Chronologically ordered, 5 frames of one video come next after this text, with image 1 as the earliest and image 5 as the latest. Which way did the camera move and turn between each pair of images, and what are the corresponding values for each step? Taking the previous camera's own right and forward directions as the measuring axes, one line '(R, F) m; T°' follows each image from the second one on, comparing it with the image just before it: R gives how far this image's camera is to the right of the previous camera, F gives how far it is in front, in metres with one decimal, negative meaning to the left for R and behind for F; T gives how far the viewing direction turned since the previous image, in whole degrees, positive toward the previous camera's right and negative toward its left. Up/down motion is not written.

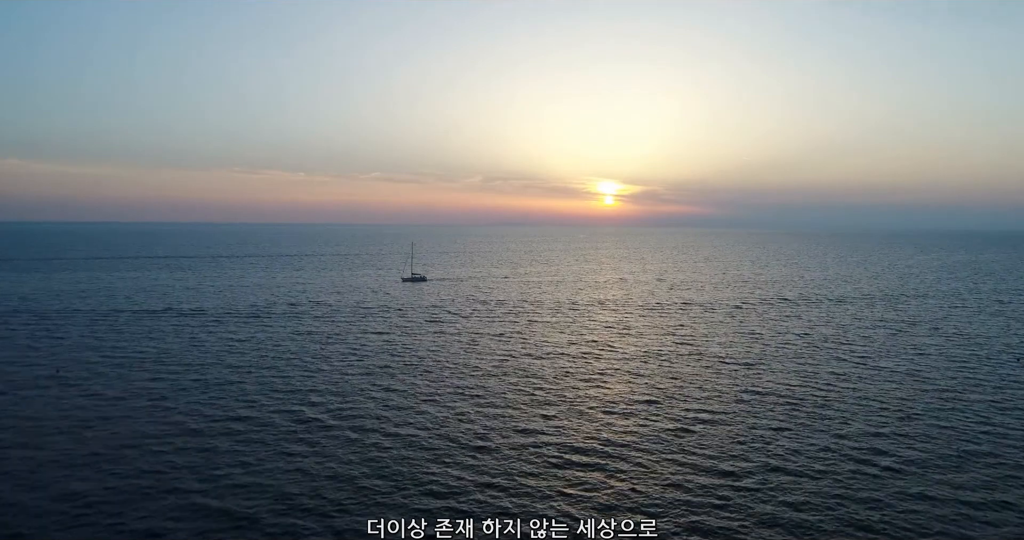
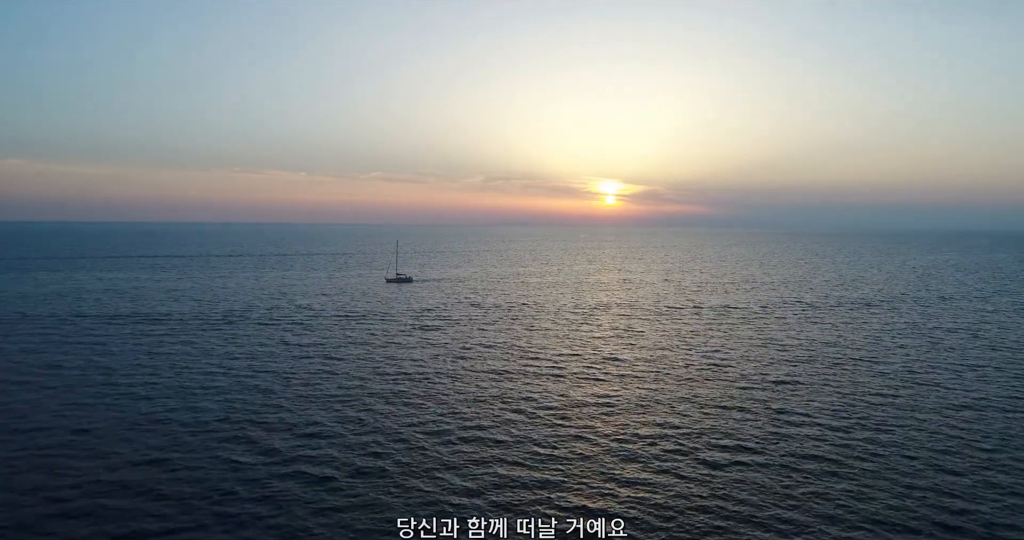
(+0.5, +6.8) m; 0°
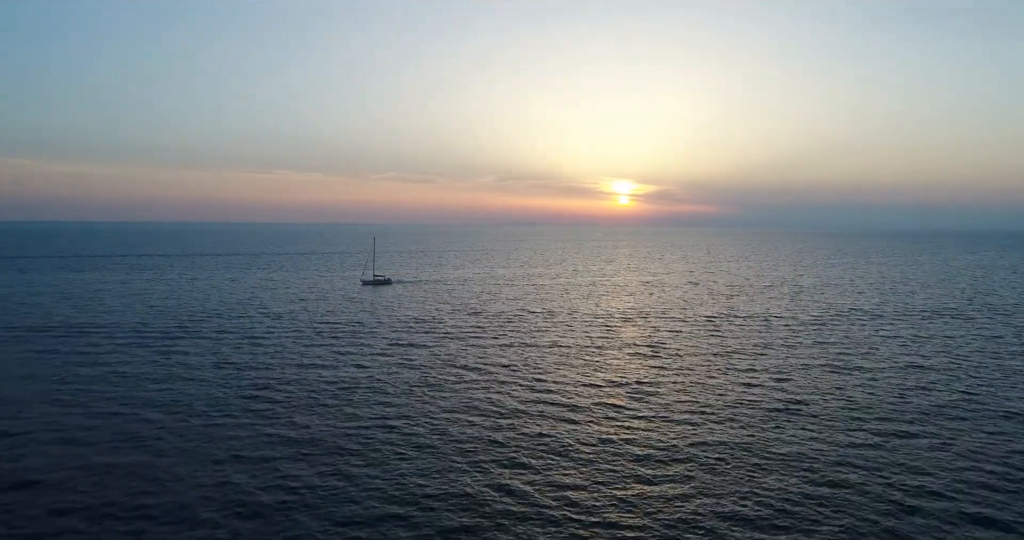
(+0.9, +13.2) m; -1°
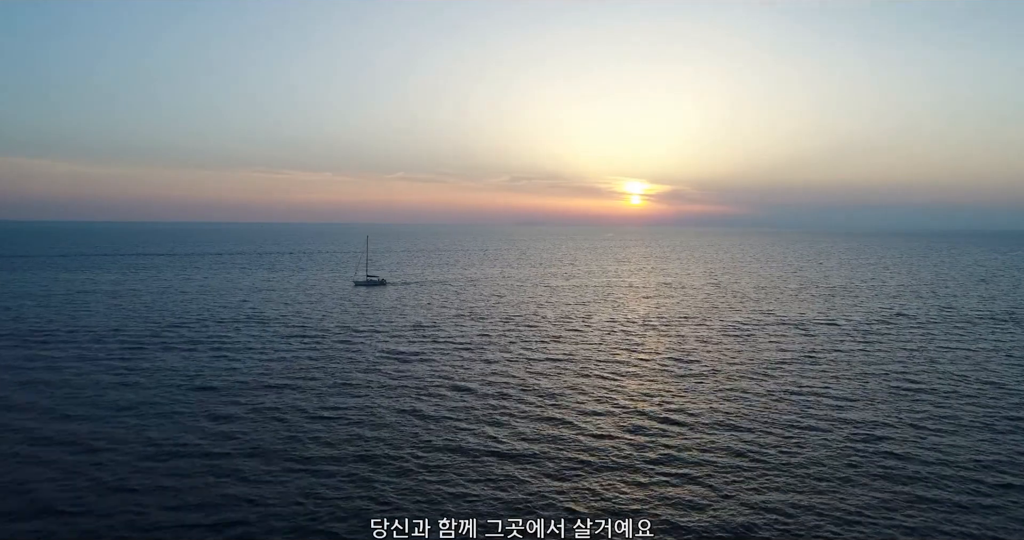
(+0.1, +6.6) m; -1°
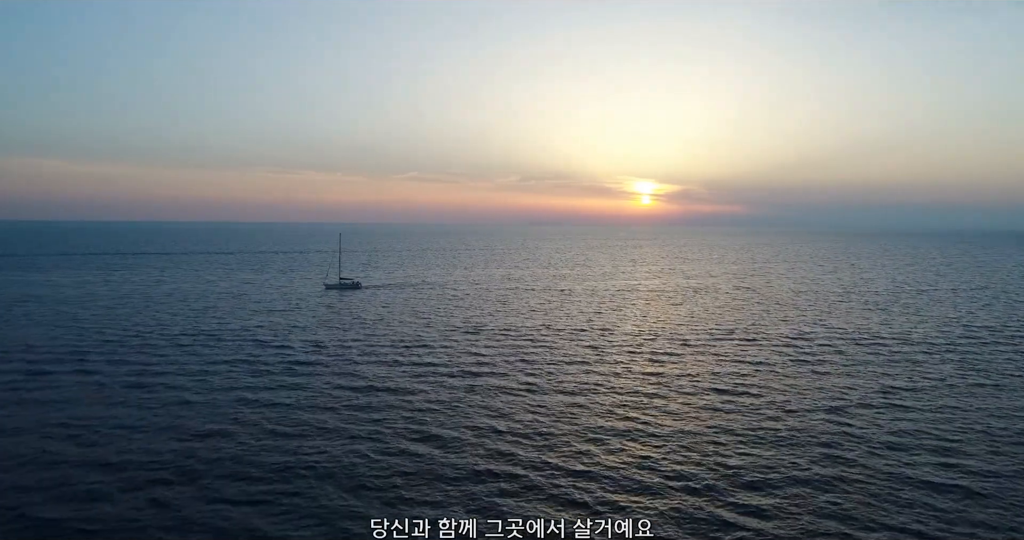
(+0.1, +11.1) m; -1°
